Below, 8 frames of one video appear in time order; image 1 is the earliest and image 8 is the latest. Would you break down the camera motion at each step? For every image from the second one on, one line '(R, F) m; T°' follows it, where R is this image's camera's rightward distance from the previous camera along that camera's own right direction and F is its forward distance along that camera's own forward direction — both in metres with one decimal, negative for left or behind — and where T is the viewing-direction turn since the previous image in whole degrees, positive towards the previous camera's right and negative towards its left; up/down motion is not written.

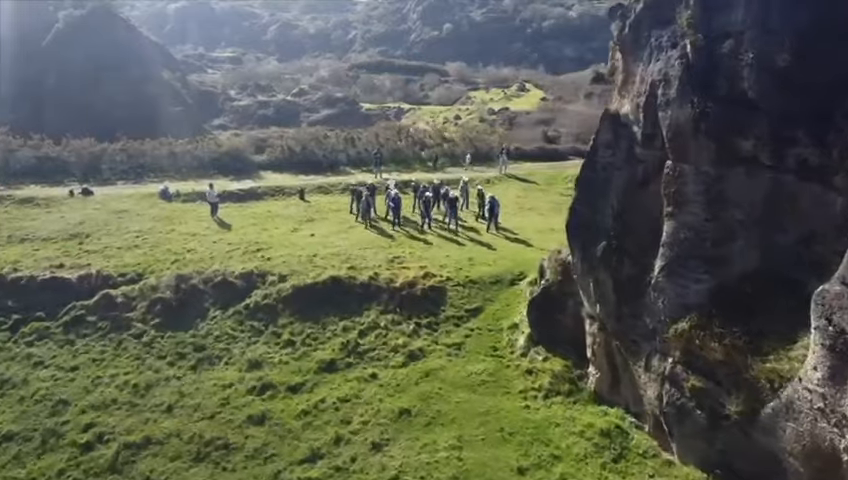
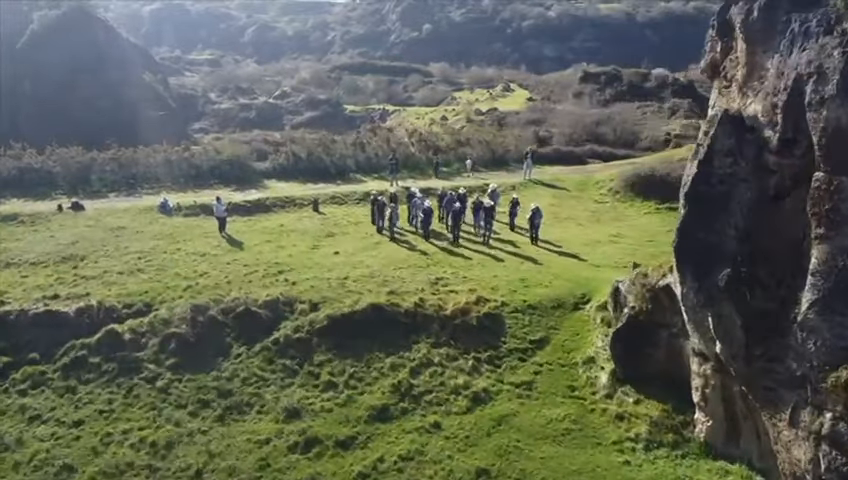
(-2.7, +3.6) m; +2°
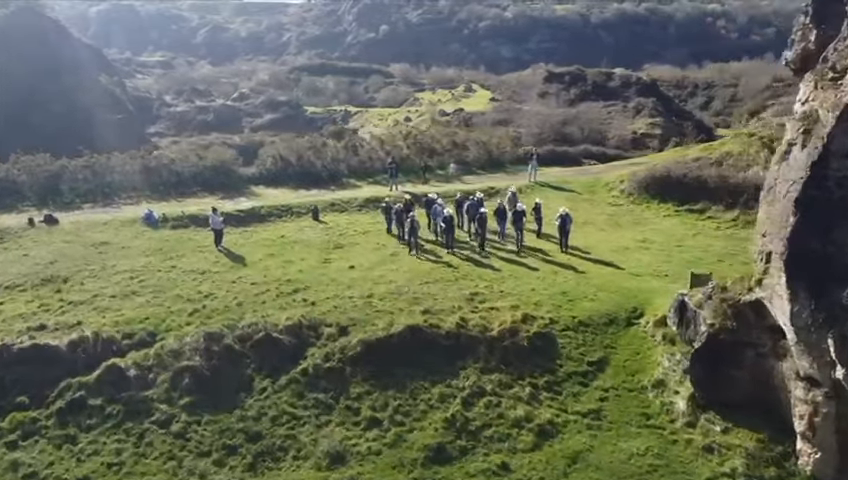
(-2.8, +2.6) m; +4°
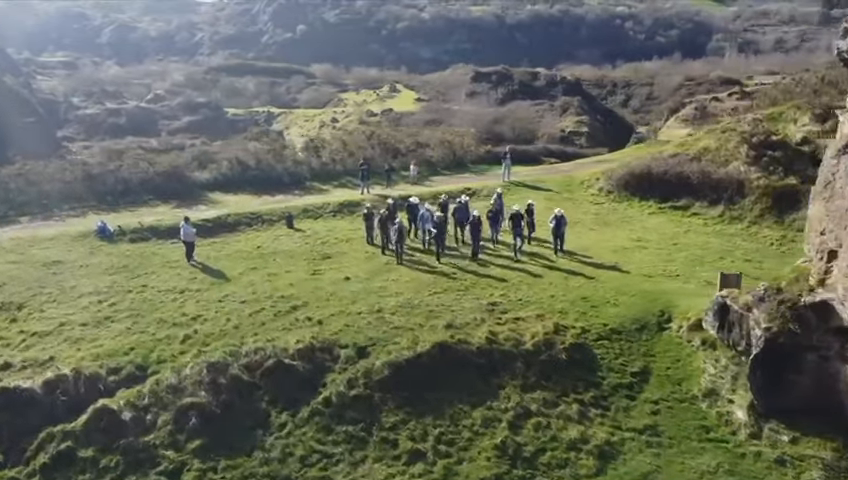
(-3.1, +2.2) m; +7°
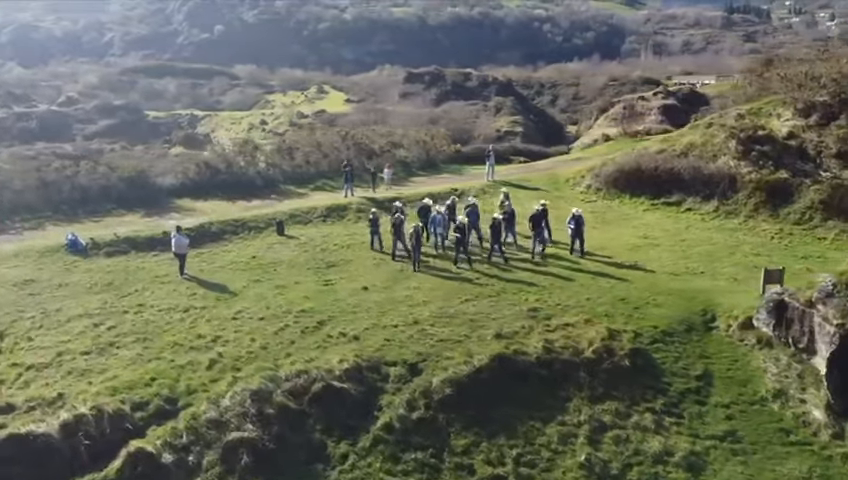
(-3.6, +1.8) m; +6°
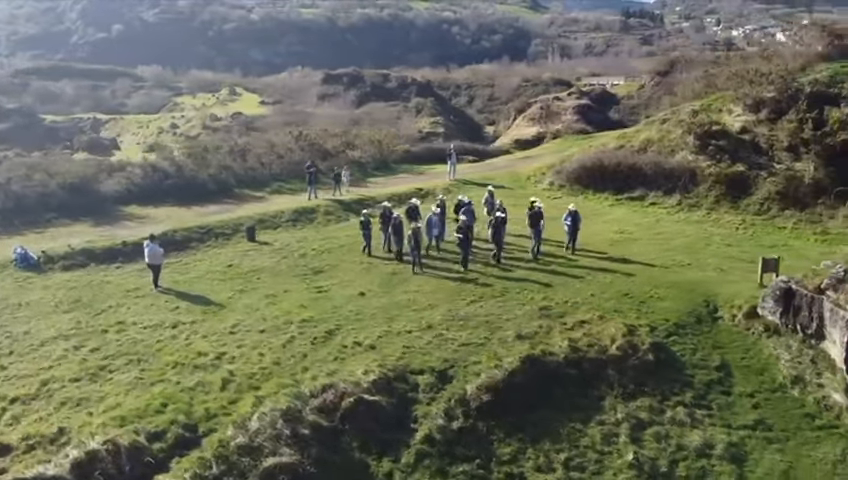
(-2.9, +1.1) m; +7°
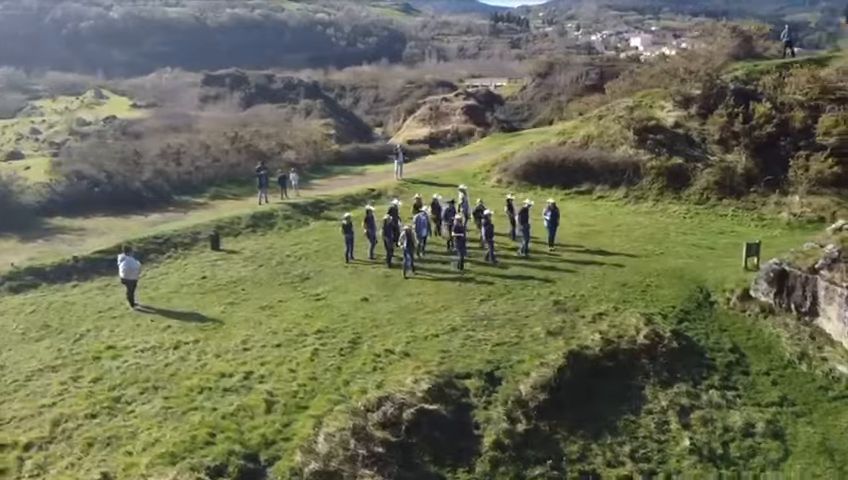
(-4.1, +1.1) m; +10°
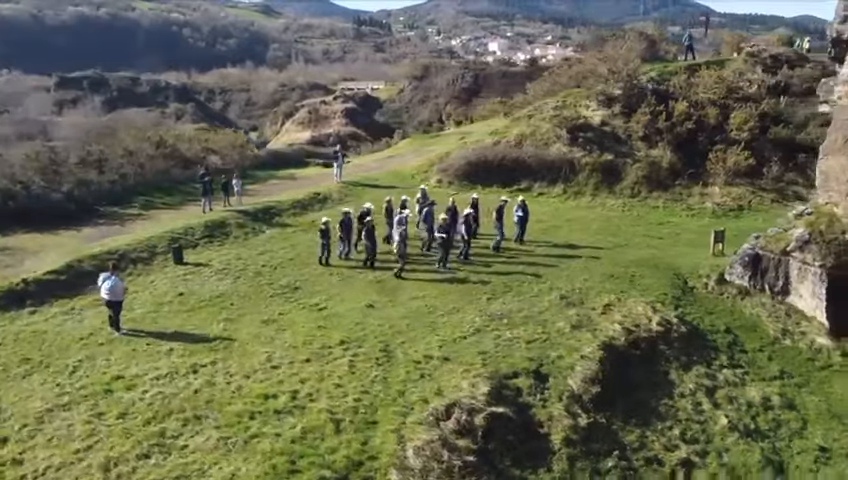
(-4.3, +0.9) m; +11°
